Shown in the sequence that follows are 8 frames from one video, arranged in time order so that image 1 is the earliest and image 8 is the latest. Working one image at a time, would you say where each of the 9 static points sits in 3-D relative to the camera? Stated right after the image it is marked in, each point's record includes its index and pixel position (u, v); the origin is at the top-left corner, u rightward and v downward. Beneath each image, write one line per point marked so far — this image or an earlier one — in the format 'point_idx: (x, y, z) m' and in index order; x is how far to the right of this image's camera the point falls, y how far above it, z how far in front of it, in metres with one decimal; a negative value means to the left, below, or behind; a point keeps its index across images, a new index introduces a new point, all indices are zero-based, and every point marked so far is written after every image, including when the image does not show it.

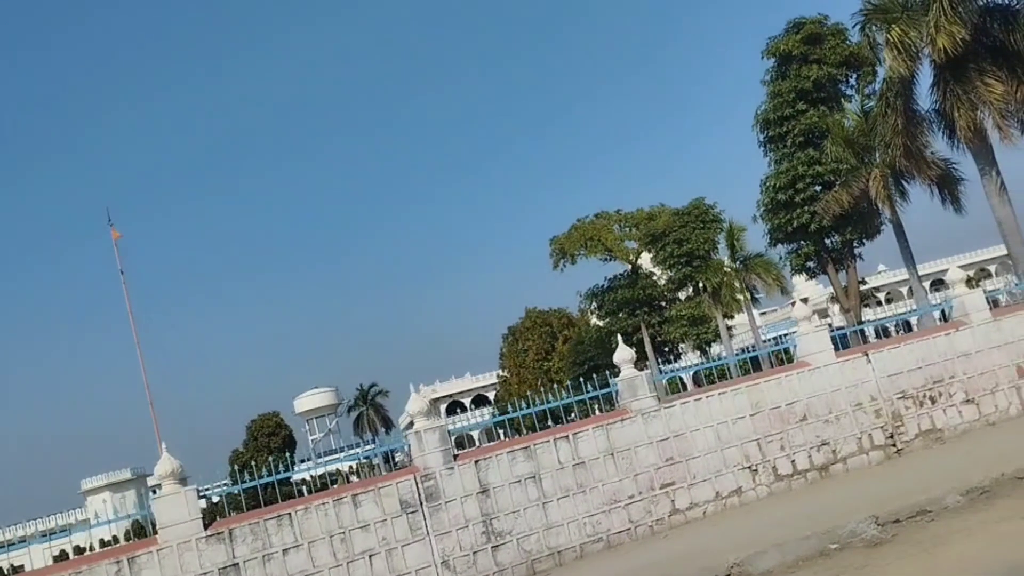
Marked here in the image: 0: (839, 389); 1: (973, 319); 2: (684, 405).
0: (+4.1, -1.3, +10.7) m
1: (+6.2, -0.4, +11.5) m
2: (+2.0, -1.4, +10.1) m
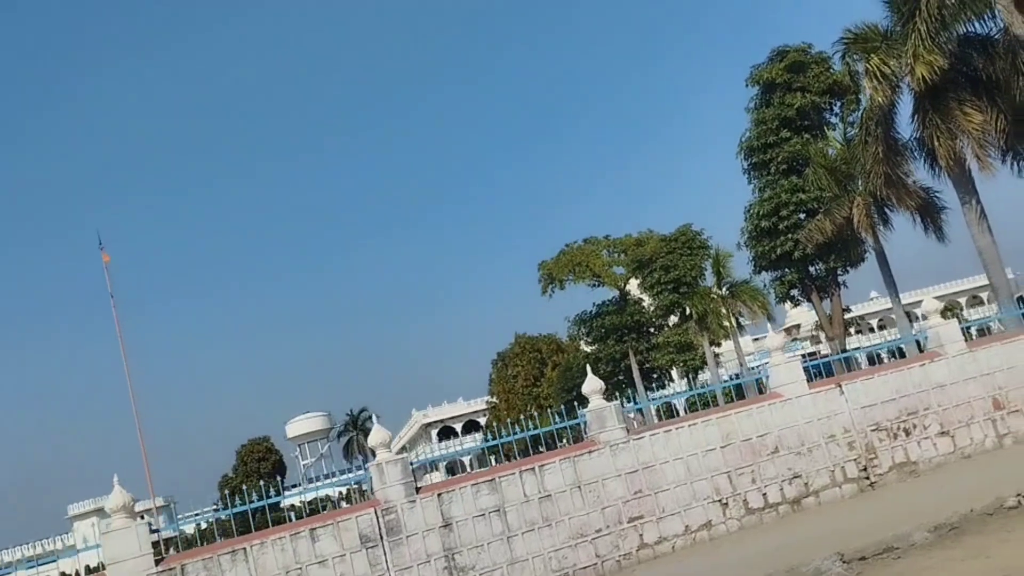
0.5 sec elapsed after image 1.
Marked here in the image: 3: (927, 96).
0: (+3.7, -1.6, +10.5) m
1: (+5.8, -0.8, +11.4) m
2: (+1.6, -1.7, +9.9) m
3: (+8.4, +3.9, +17.3) m
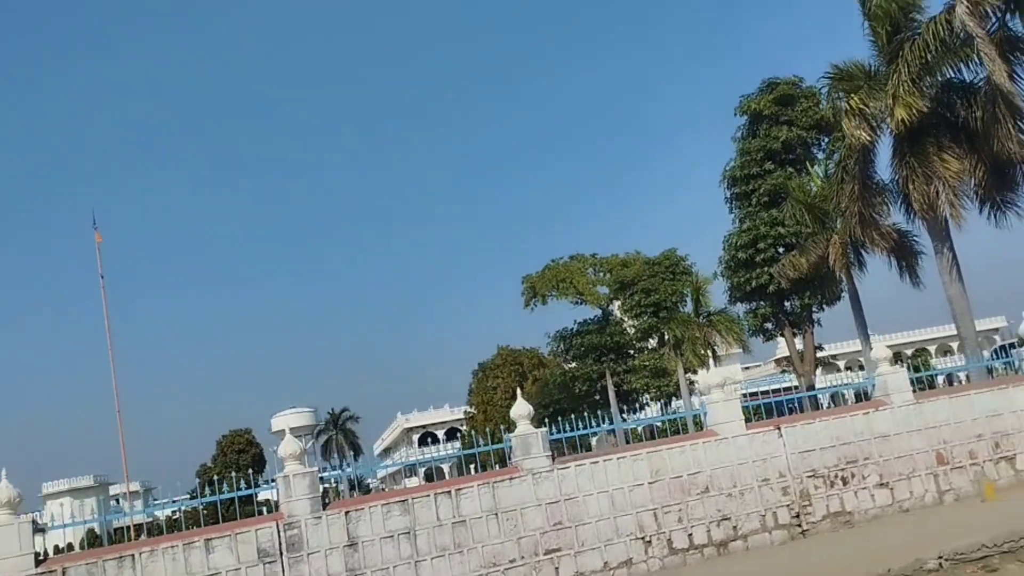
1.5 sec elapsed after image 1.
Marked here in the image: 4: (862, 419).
0: (+2.8, -2.1, +10.3) m
1: (+5.0, -1.4, +11.1) m
2: (+0.7, -2.0, +9.6) m
3: (+7.8, +3.0, +17.0) m
4: (+4.4, -1.7, +10.9) m
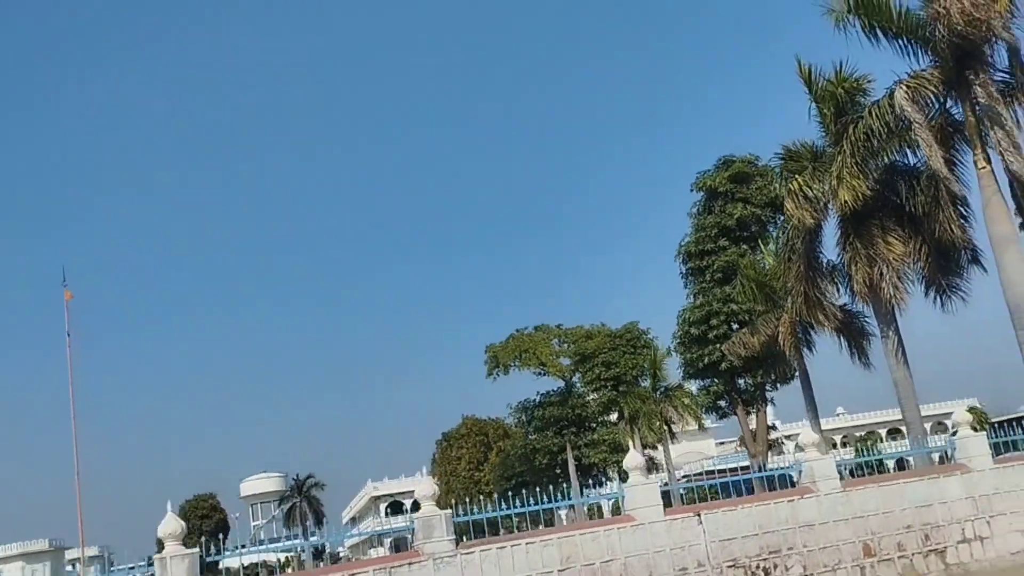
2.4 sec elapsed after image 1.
0: (+1.7, -3.0, +9.8) m
1: (+3.9, -2.5, +10.8) m
2: (-0.3, -2.8, +9.1) m
3: (+6.7, +1.3, +17.1) m
4: (+3.4, -2.7, +10.5) m
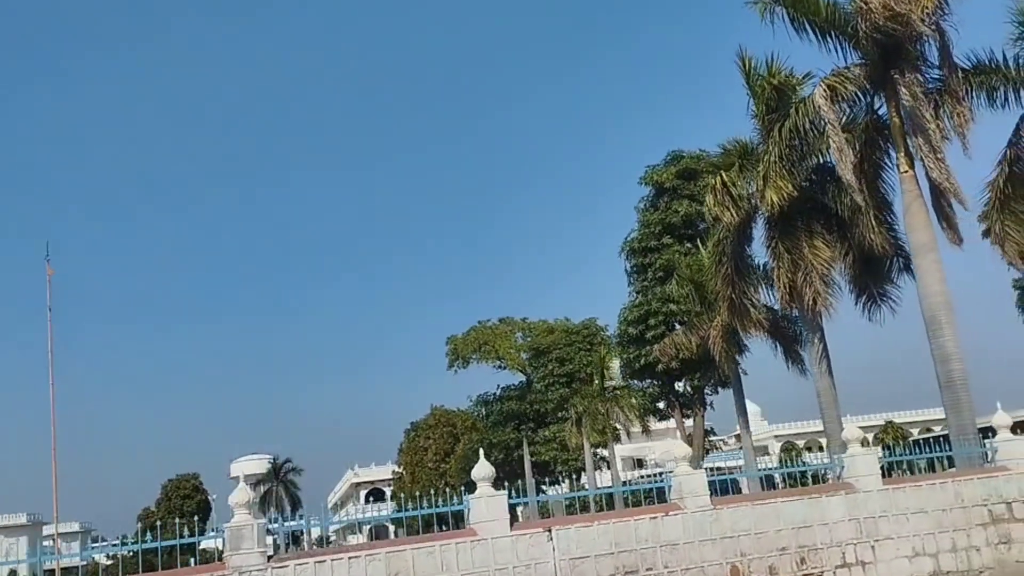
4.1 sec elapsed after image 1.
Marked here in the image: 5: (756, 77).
0: (-0.1, -3.0, +9.2) m
1: (+2.1, -2.6, +10.1) m
2: (-2.1, -2.8, +8.5) m
3: (+5.0, +1.3, +16.4) m
4: (+1.6, -2.7, +9.9) m
5: (+4.7, +4.1, +16.6) m
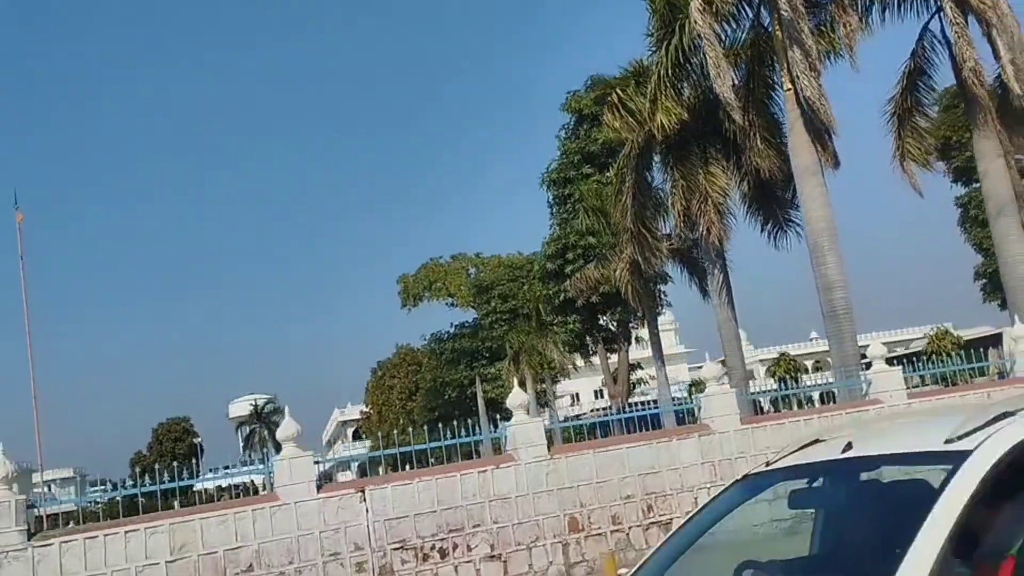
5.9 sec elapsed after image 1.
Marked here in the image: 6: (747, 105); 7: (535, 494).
0: (-2.0, -2.5, +8.6) m
1: (+0.1, -1.9, +9.5) m
2: (-4.1, -2.3, +7.9) m
3: (+2.9, +2.5, +15.5) m
4: (-0.4, -2.1, +9.3) m
5: (+2.4, +5.4, +15.5) m
6: (+3.9, +3.1, +14.4) m
7: (+0.2, -2.3, +9.5) m
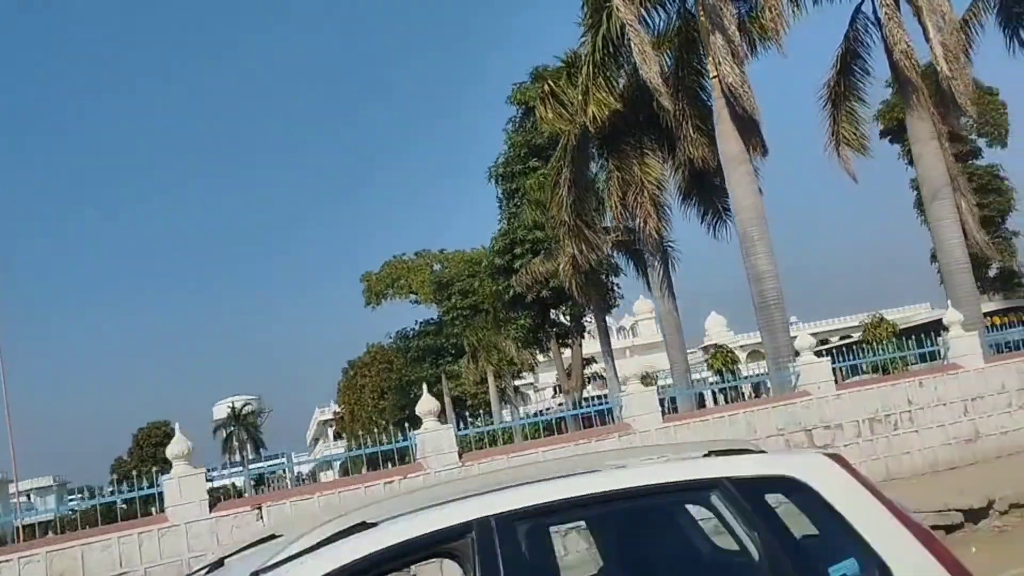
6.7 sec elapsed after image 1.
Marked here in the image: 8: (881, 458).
0: (-3.0, -2.5, +8.2) m
1: (-0.9, -1.9, +9.2) m
2: (-5.0, -2.5, +7.4) m
3: (+1.6, +2.7, +15.2) m
4: (-1.4, -2.1, +8.9) m
5: (+1.1, +5.4, +15.1) m
6: (+2.7, +3.2, +14.1) m
7: (-0.7, -2.3, +9.1) m
8: (+4.8, -2.2, +11.2) m
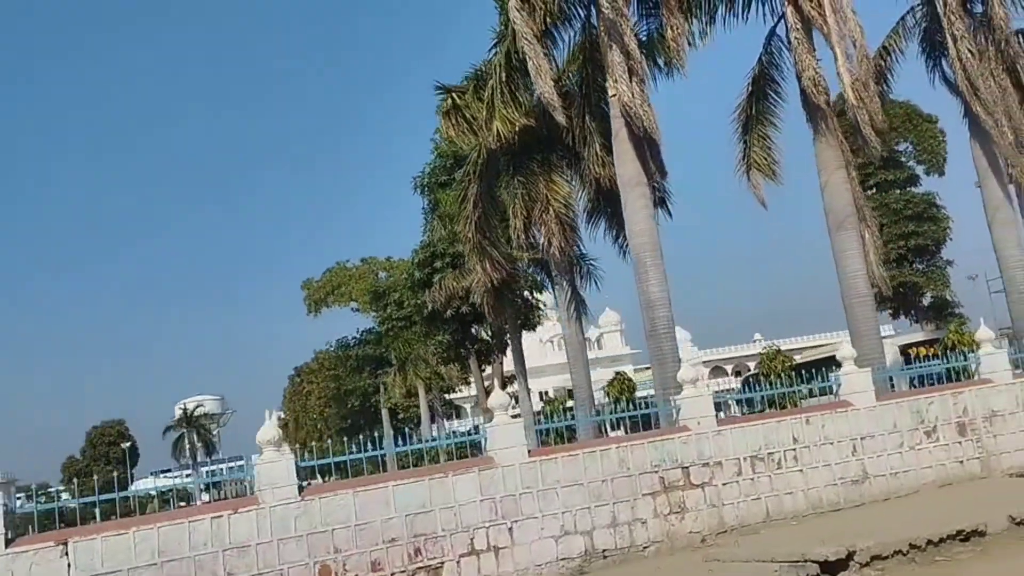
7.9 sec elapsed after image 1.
0: (-4.5, -2.7, +7.5) m
1: (-2.5, -2.1, +8.6) m
2: (-6.5, -2.6, +6.7) m
3: (0.0, +2.3, +14.7) m
4: (-3.0, -2.3, +8.3) m
5: (-0.4, +5.1, +14.6) m
6: (+1.1, +2.8, +13.6) m
7: (-2.3, -2.5, +8.5) m
8: (+3.1, -2.6, +10.7) m
